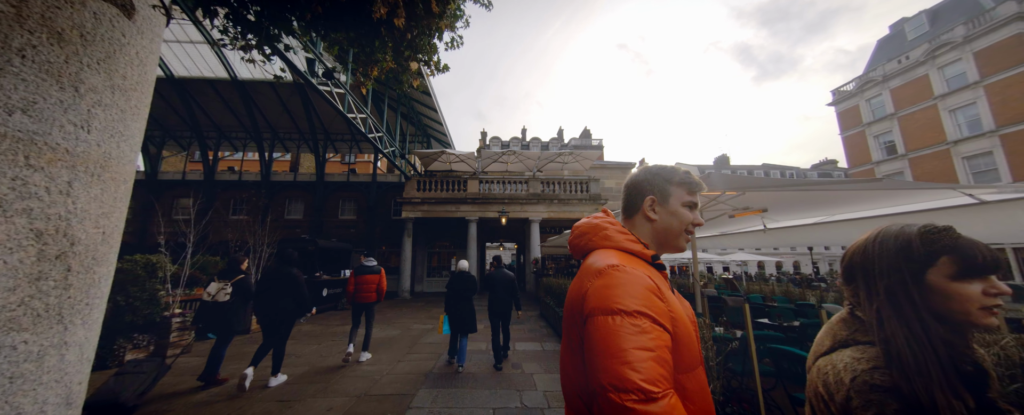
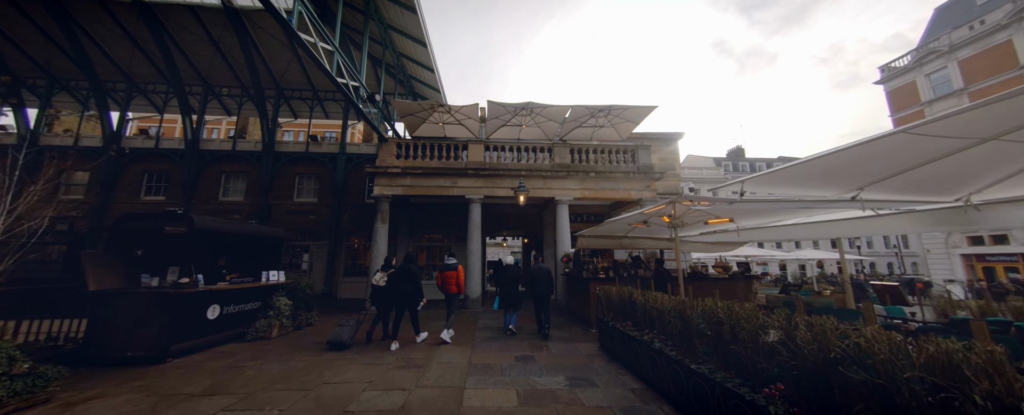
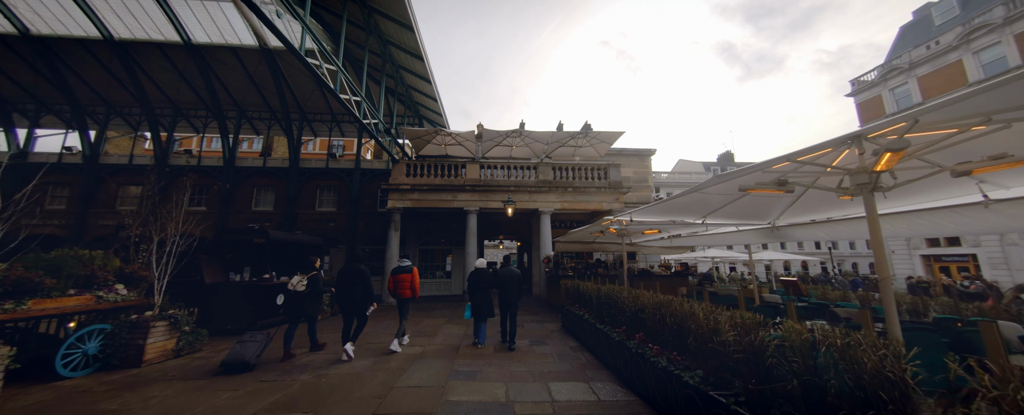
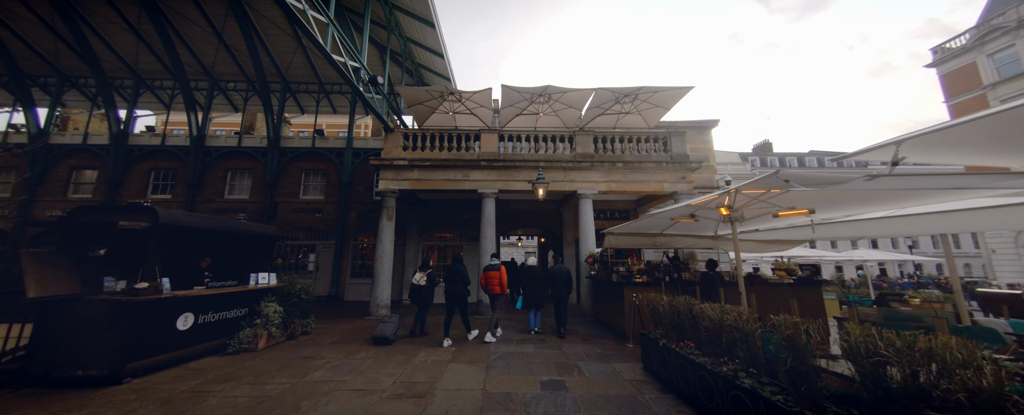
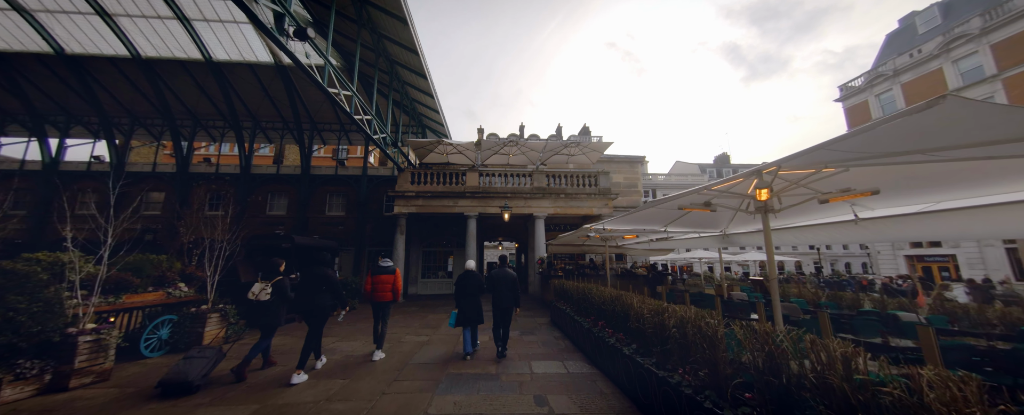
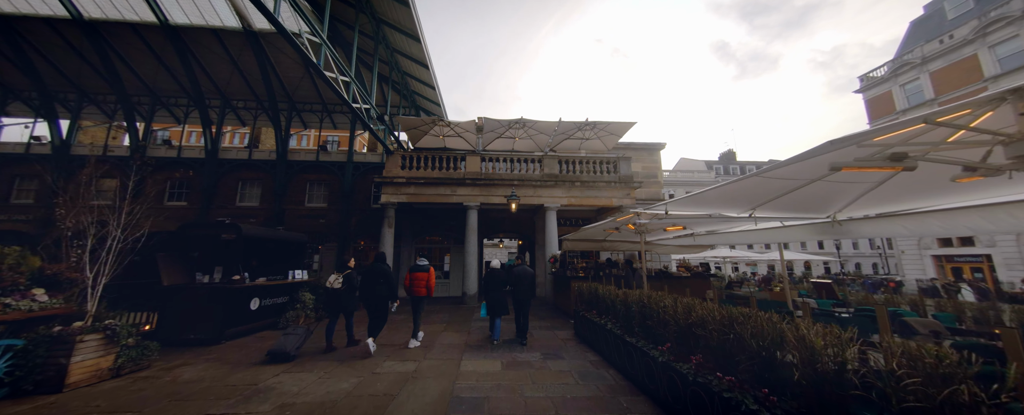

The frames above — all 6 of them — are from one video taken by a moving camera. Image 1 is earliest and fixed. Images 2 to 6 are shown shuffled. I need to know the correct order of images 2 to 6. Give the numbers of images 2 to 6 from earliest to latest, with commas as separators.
5, 3, 6, 2, 4
